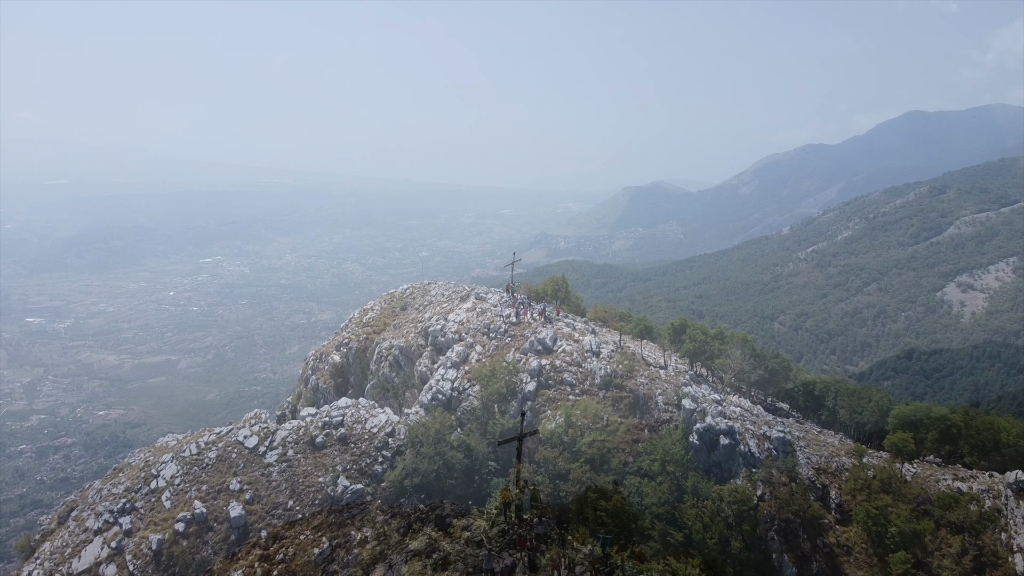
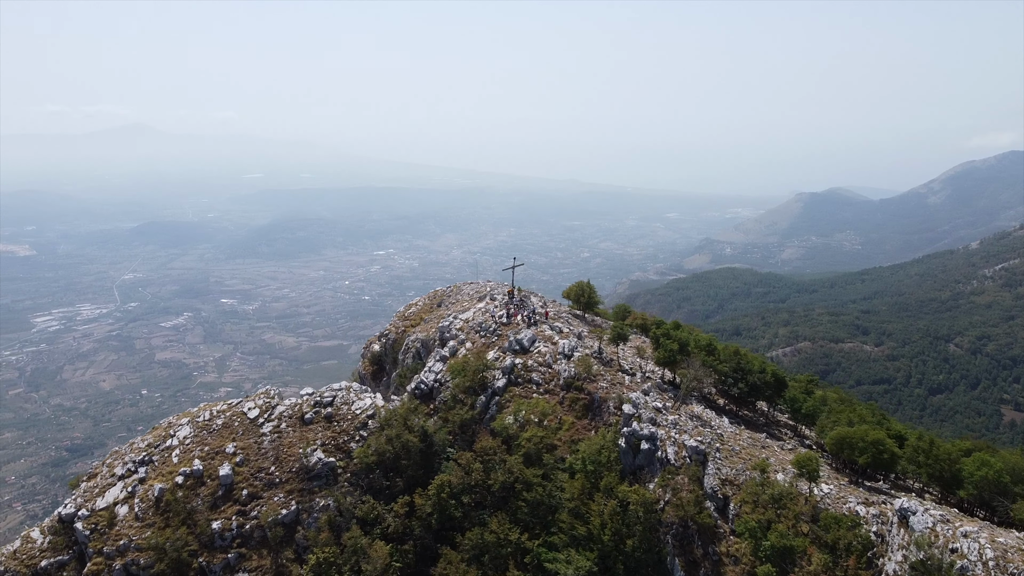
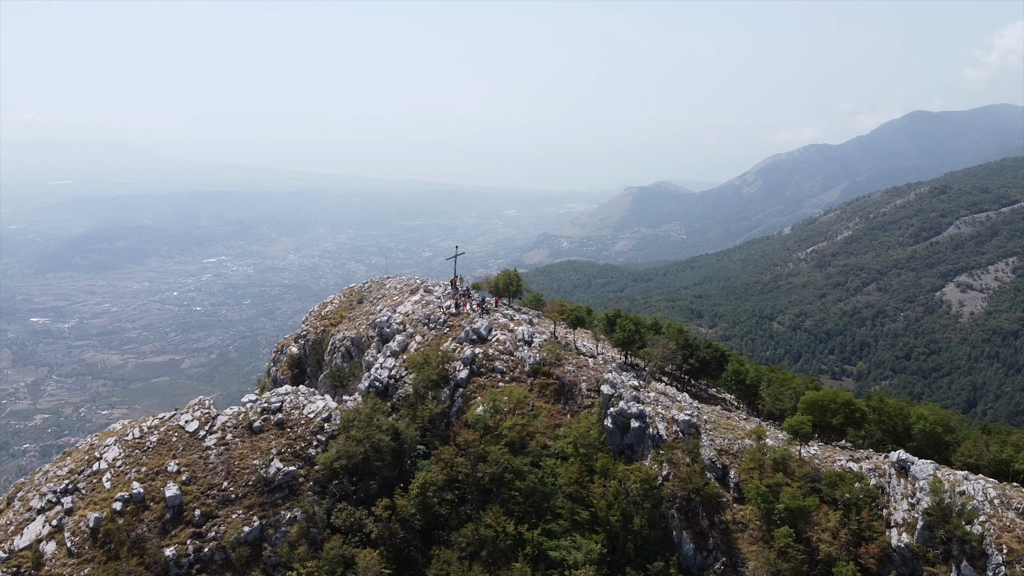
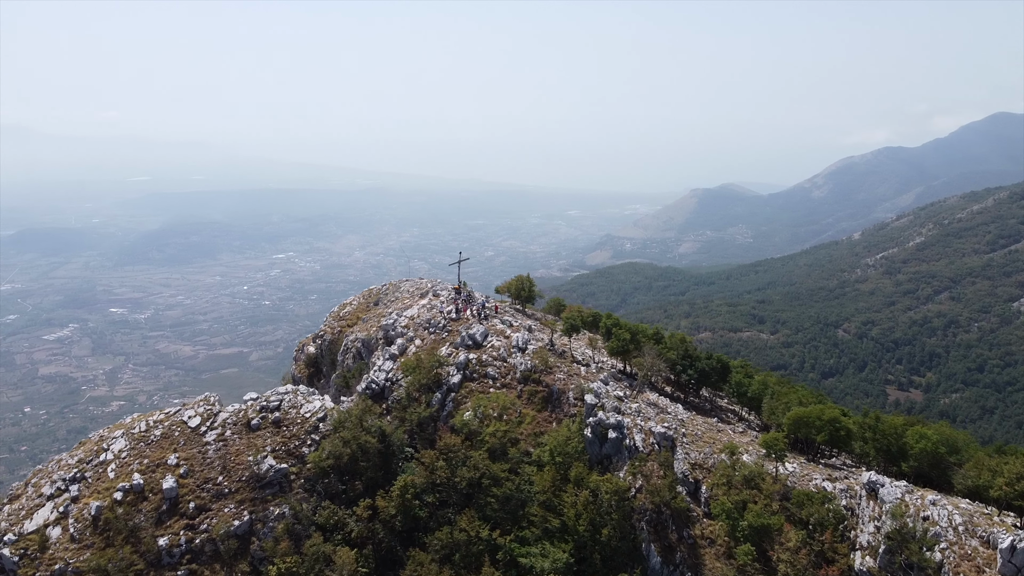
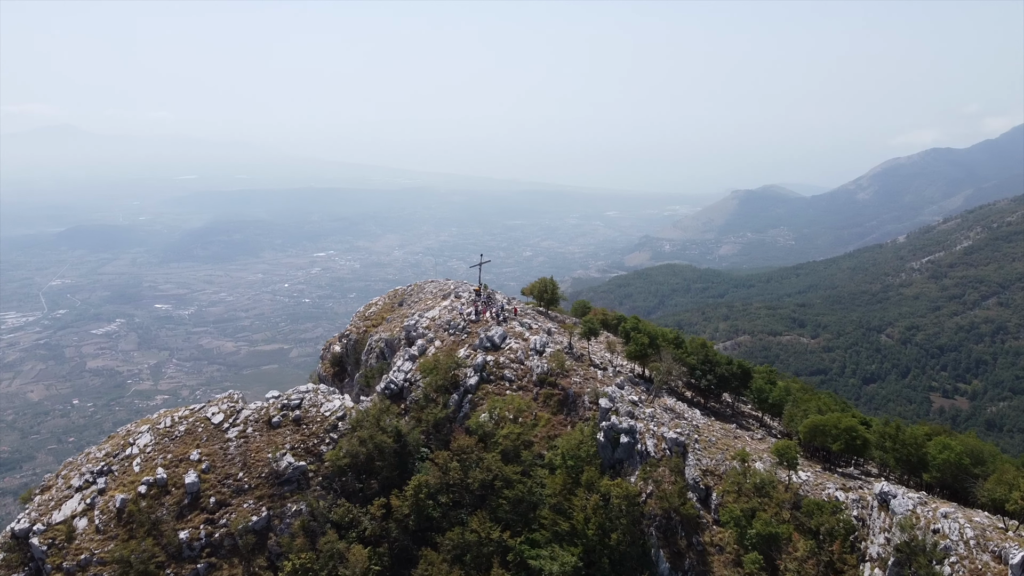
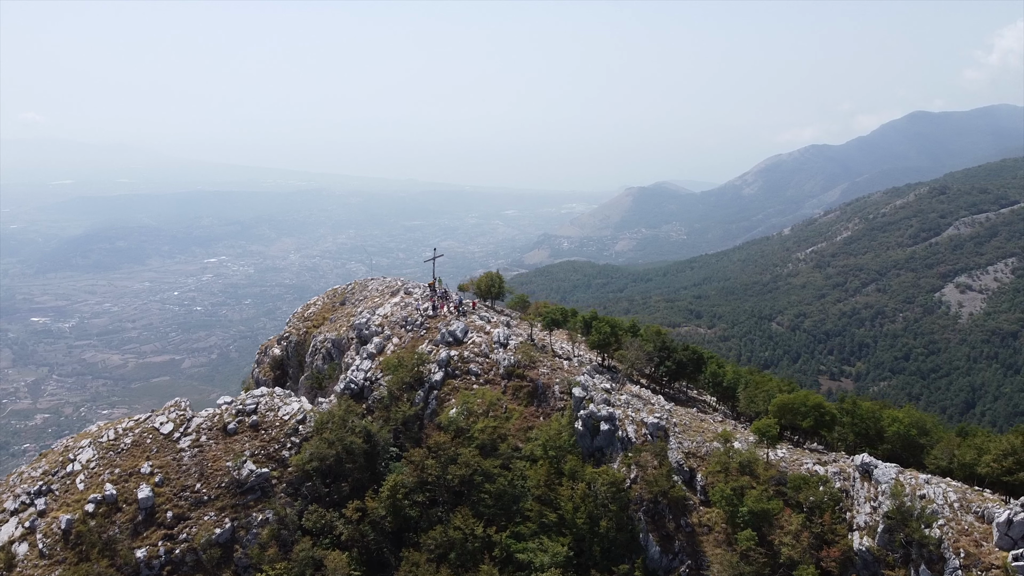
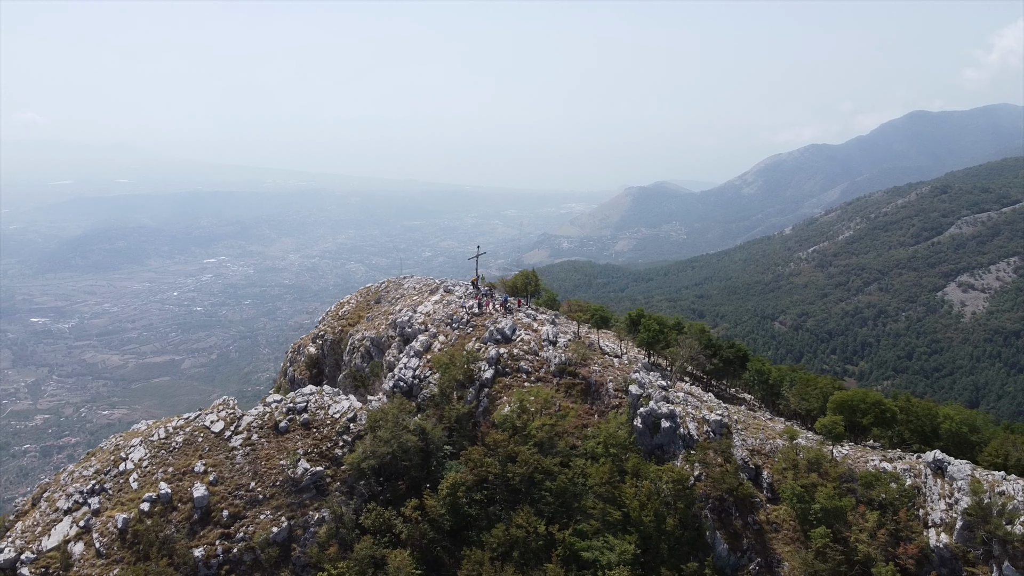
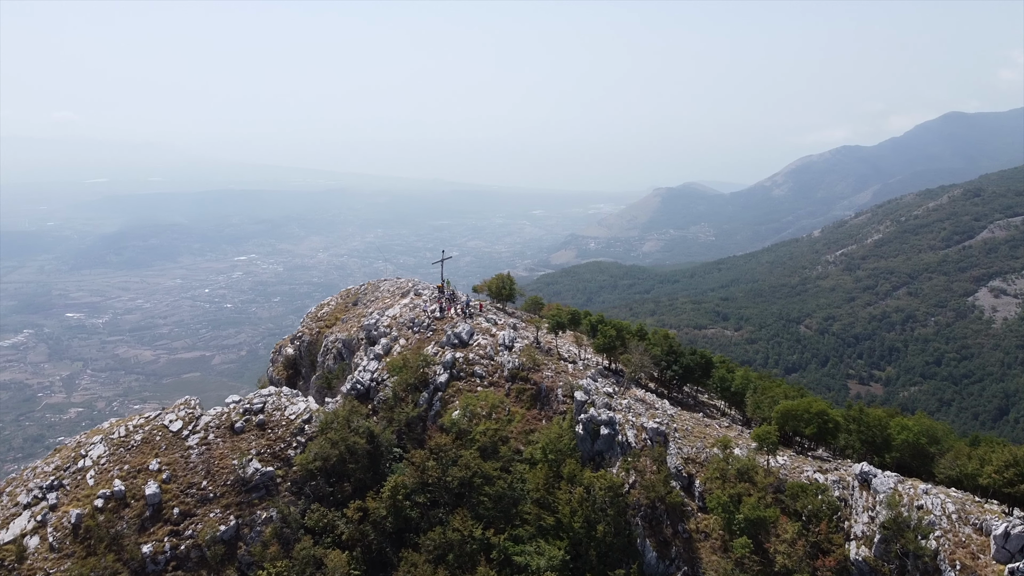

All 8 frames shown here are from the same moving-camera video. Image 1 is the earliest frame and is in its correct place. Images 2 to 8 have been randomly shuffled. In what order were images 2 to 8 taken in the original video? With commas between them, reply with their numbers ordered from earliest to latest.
7, 3, 6, 8, 4, 5, 2
